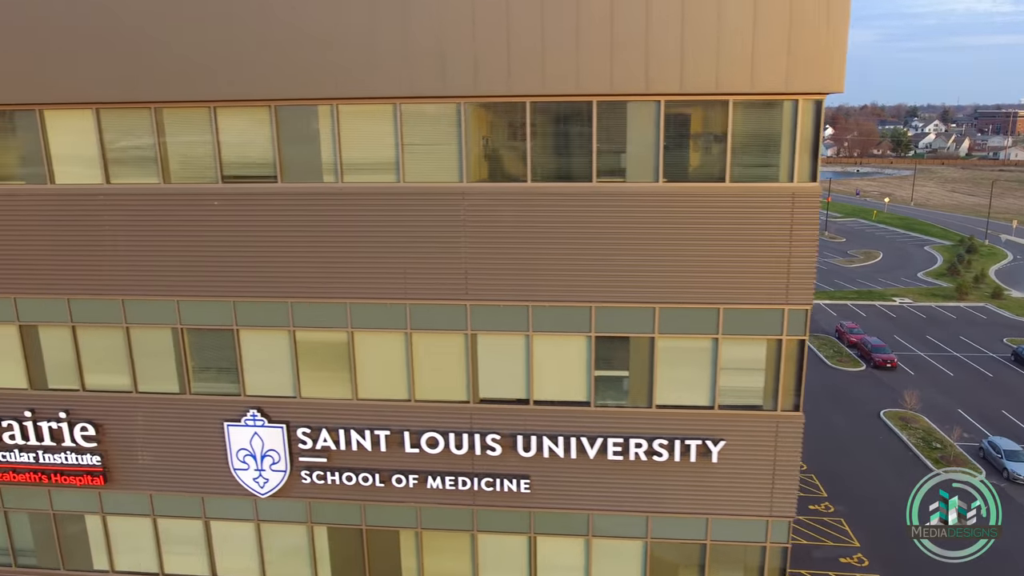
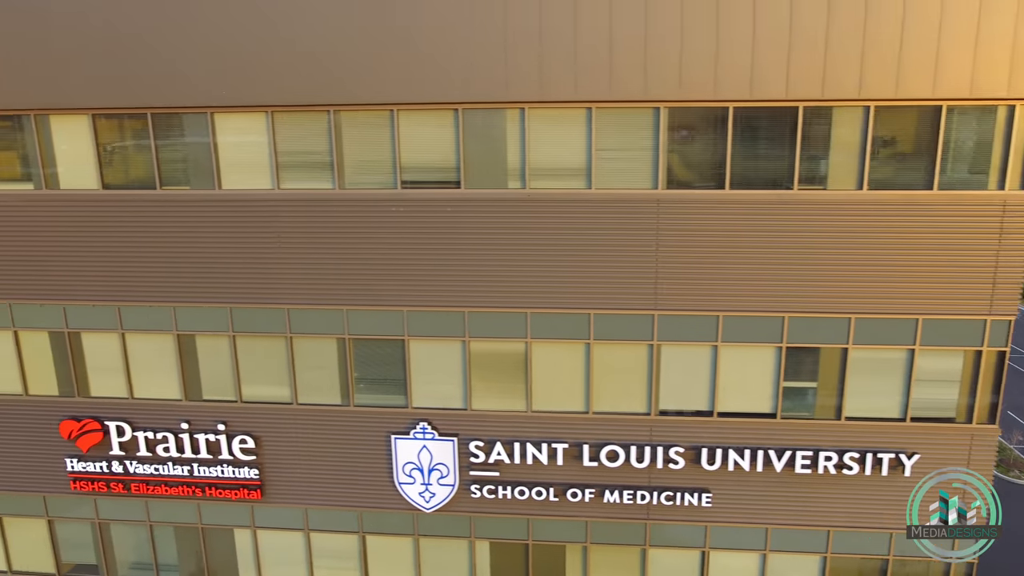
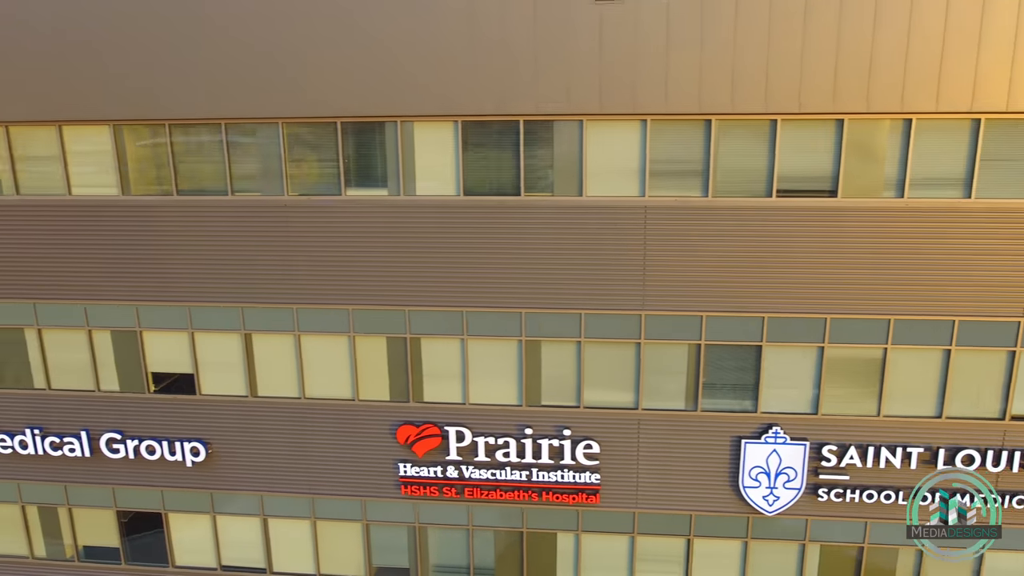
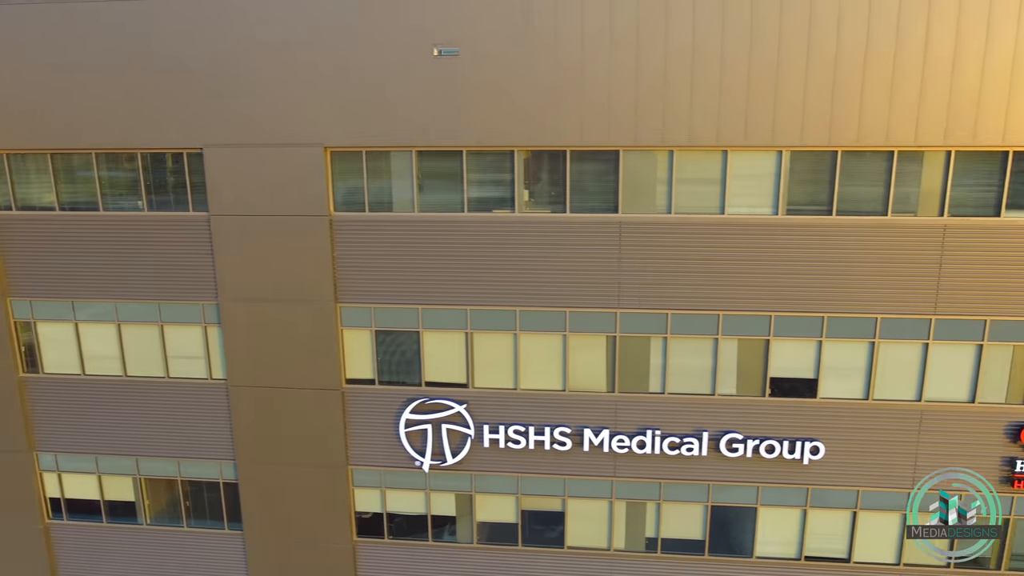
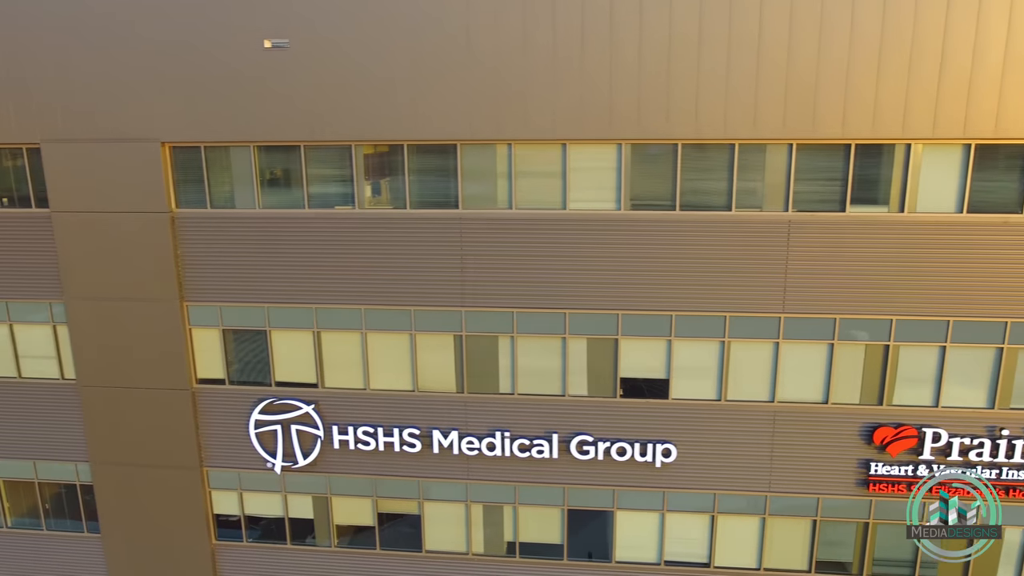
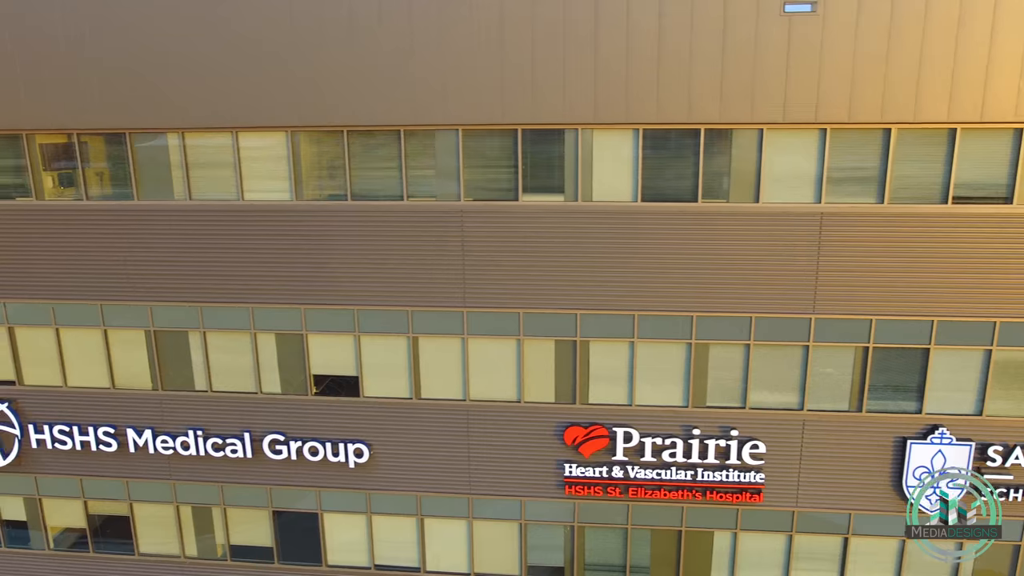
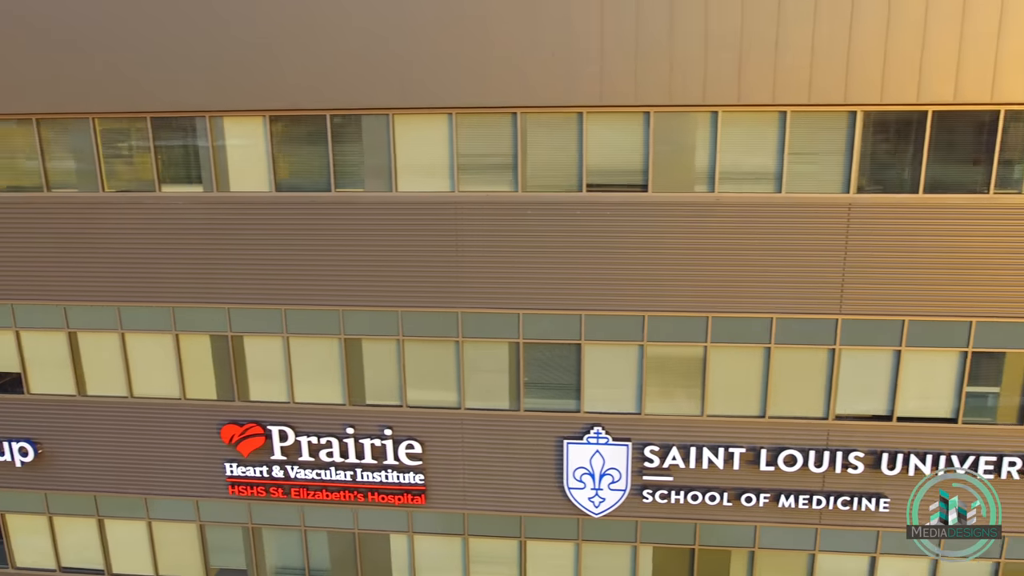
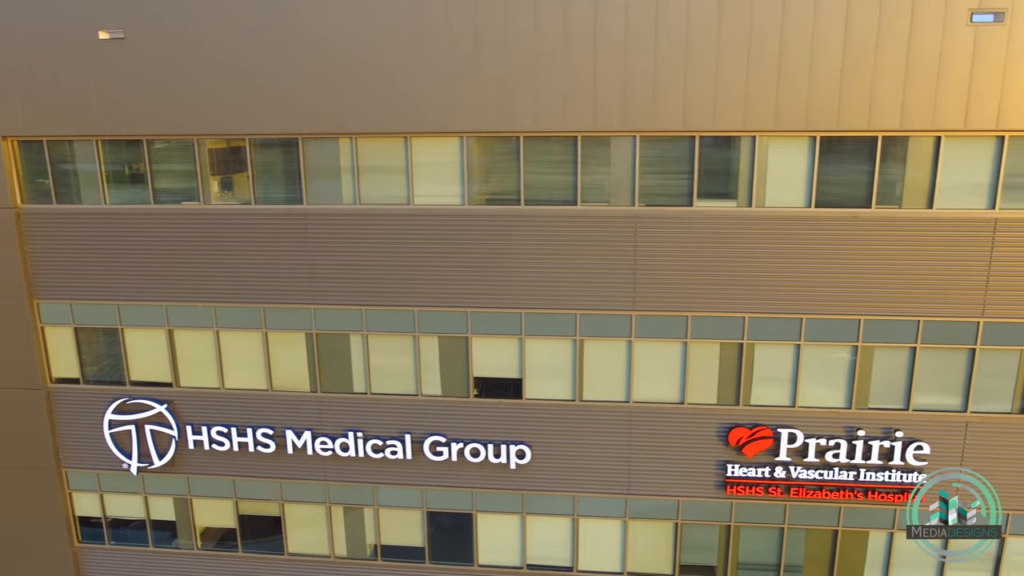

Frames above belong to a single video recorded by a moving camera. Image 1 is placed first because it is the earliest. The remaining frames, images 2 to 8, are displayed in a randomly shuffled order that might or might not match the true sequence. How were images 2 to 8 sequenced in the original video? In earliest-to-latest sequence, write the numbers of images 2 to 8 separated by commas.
2, 7, 3, 6, 8, 5, 4
